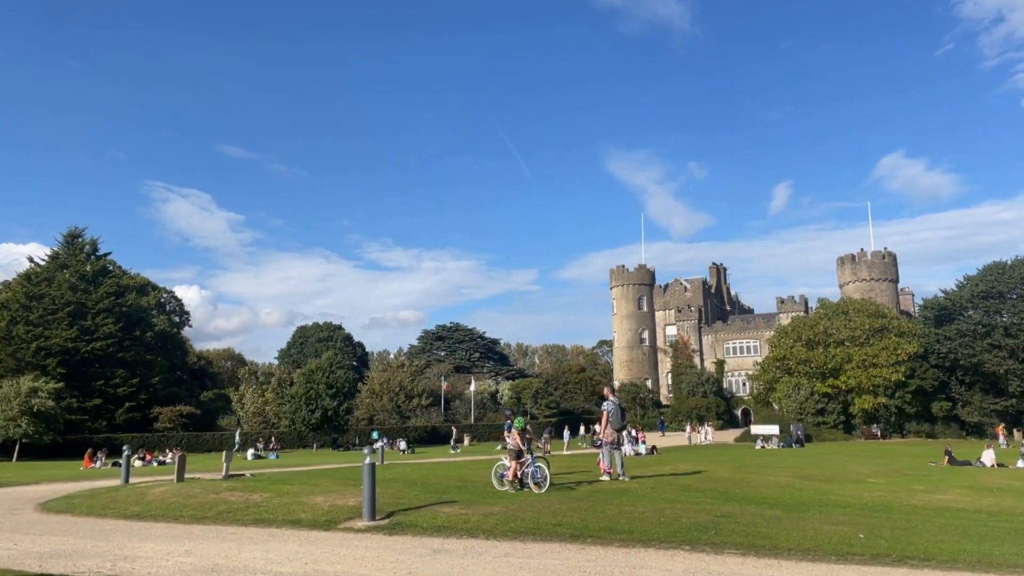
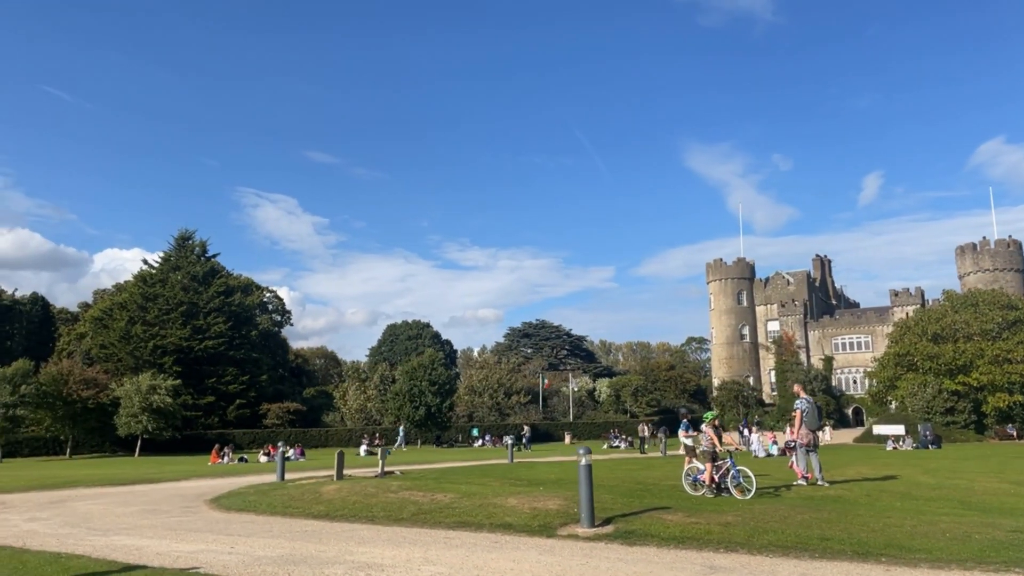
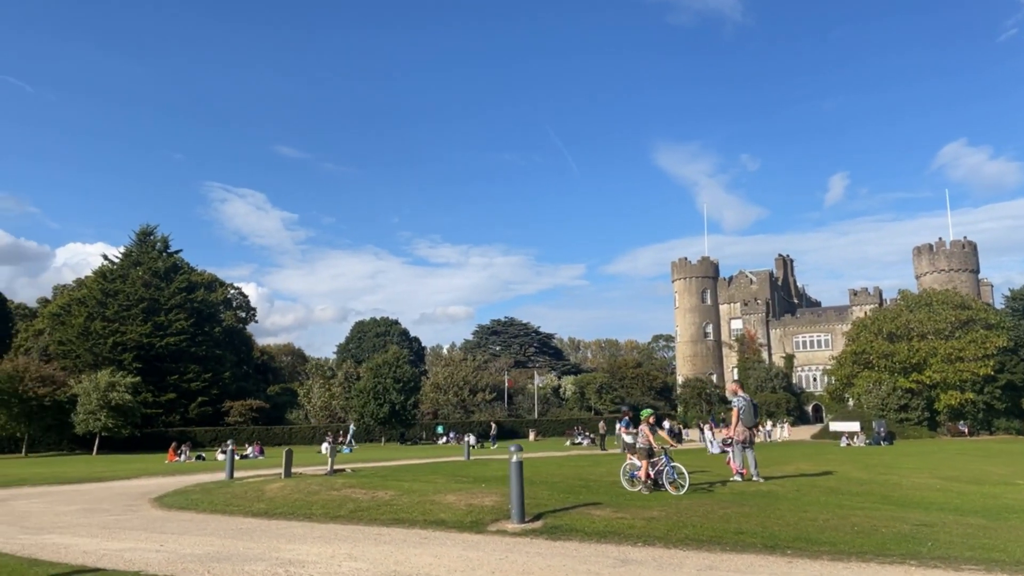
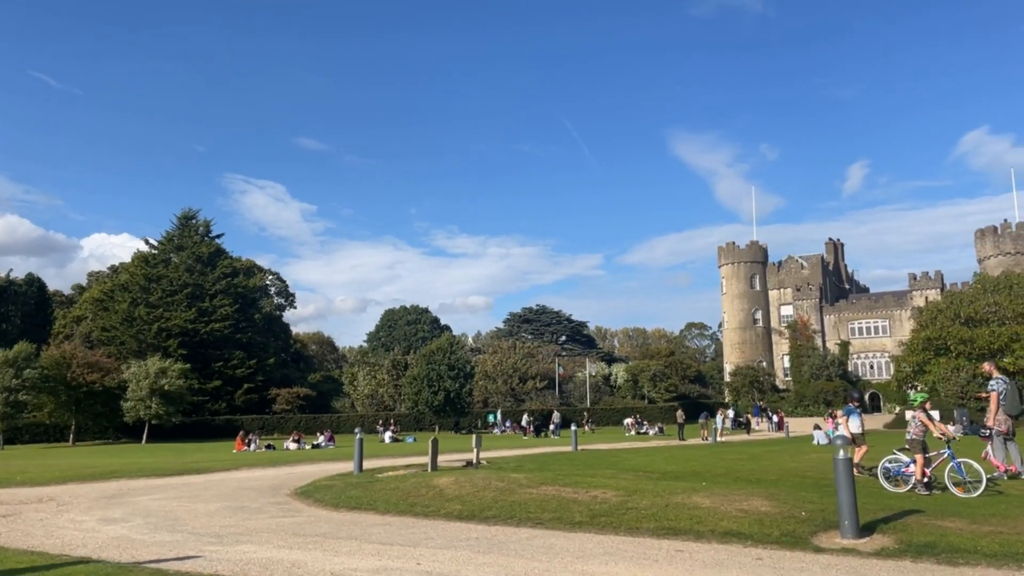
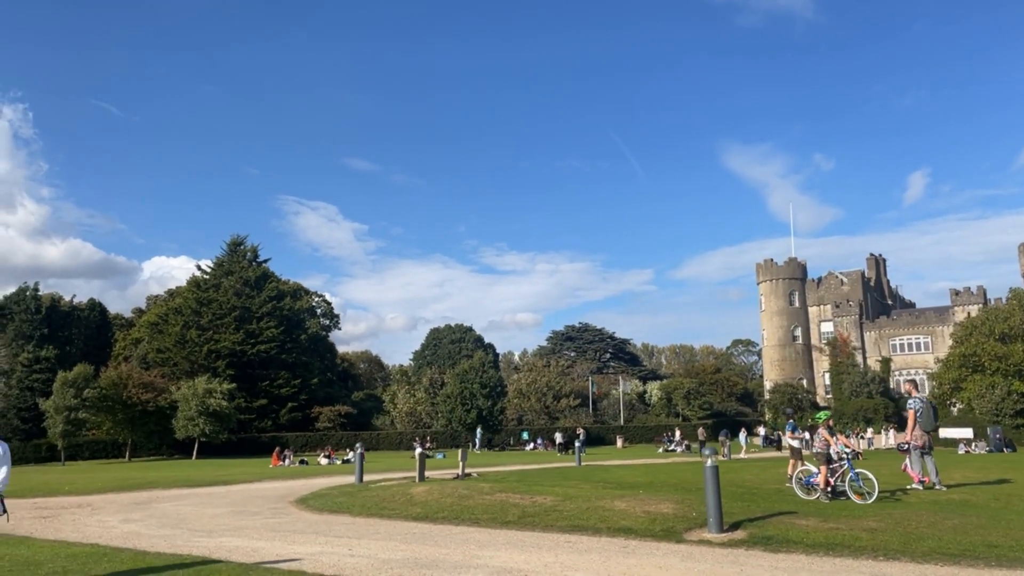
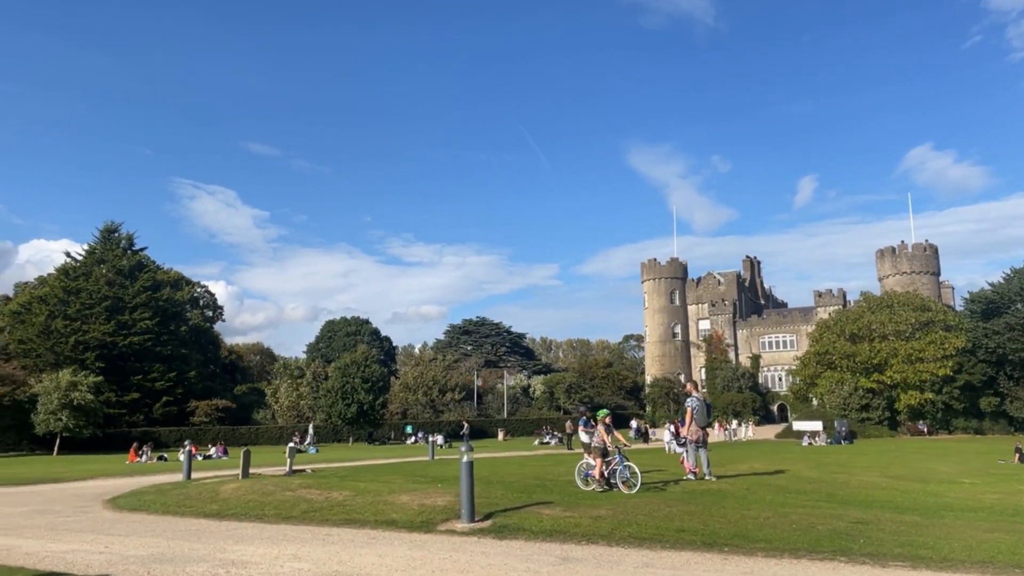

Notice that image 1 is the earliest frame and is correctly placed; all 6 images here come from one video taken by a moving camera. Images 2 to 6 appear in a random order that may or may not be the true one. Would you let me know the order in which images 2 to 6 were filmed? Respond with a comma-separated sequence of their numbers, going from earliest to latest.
6, 3, 2, 5, 4
